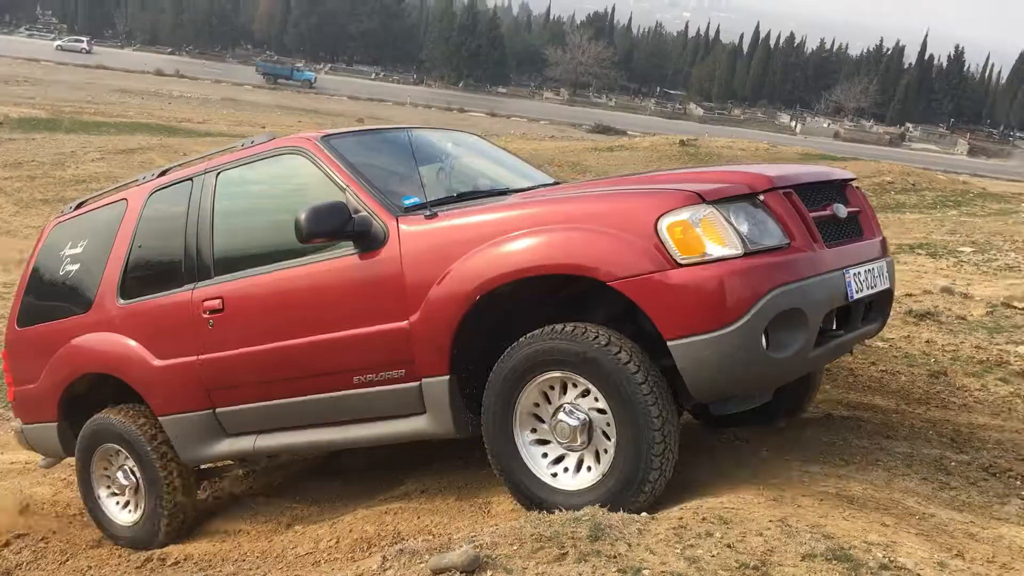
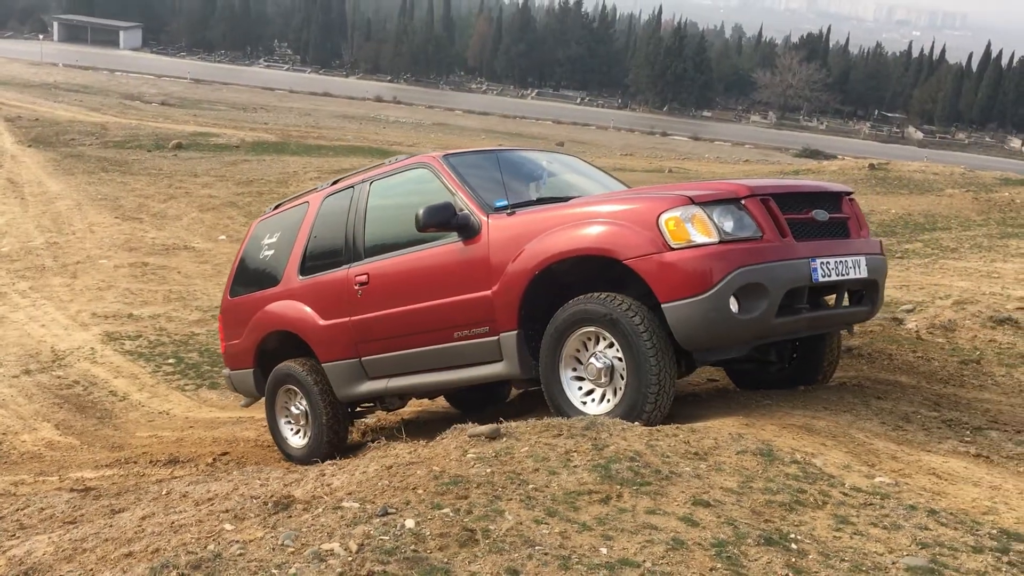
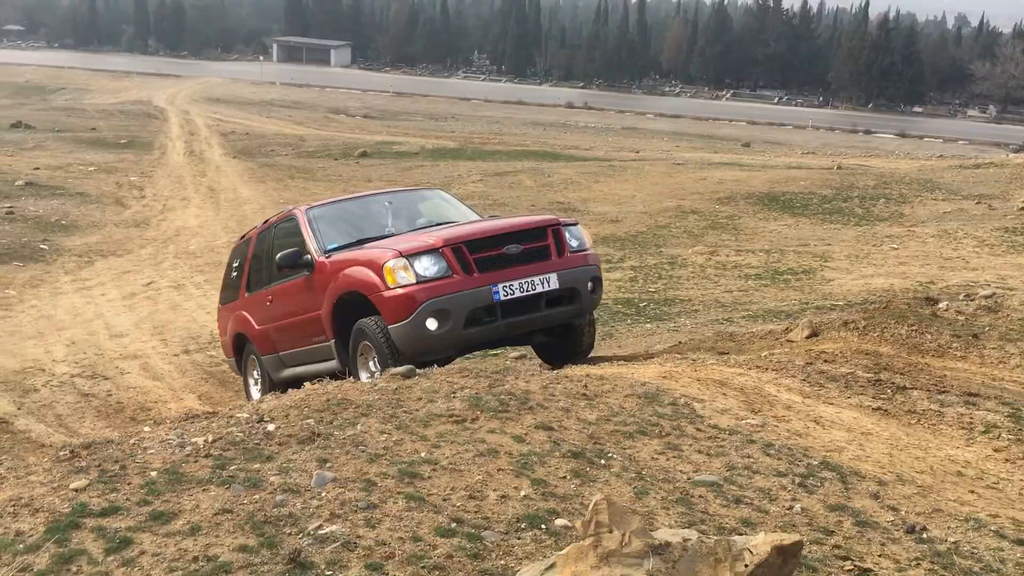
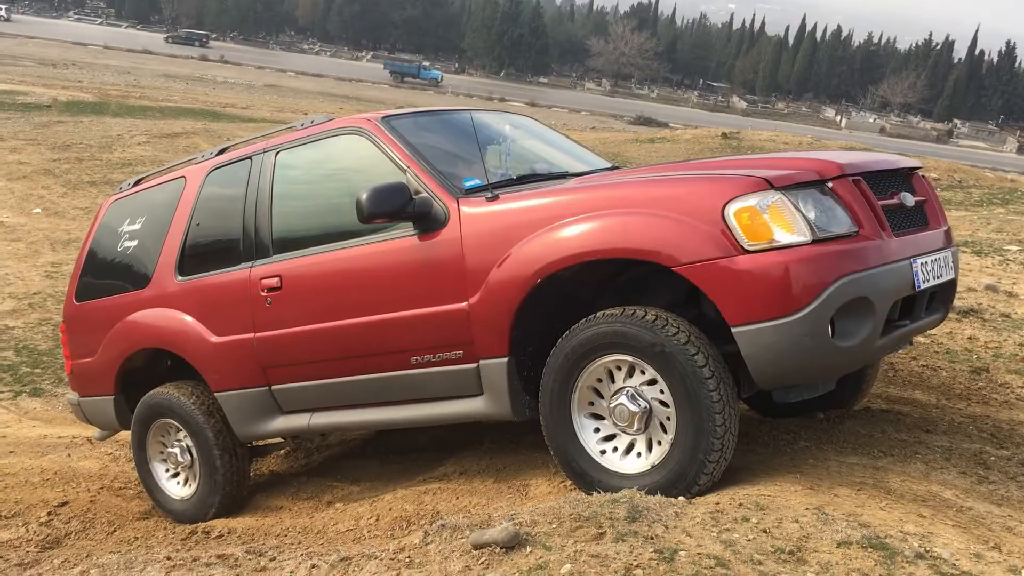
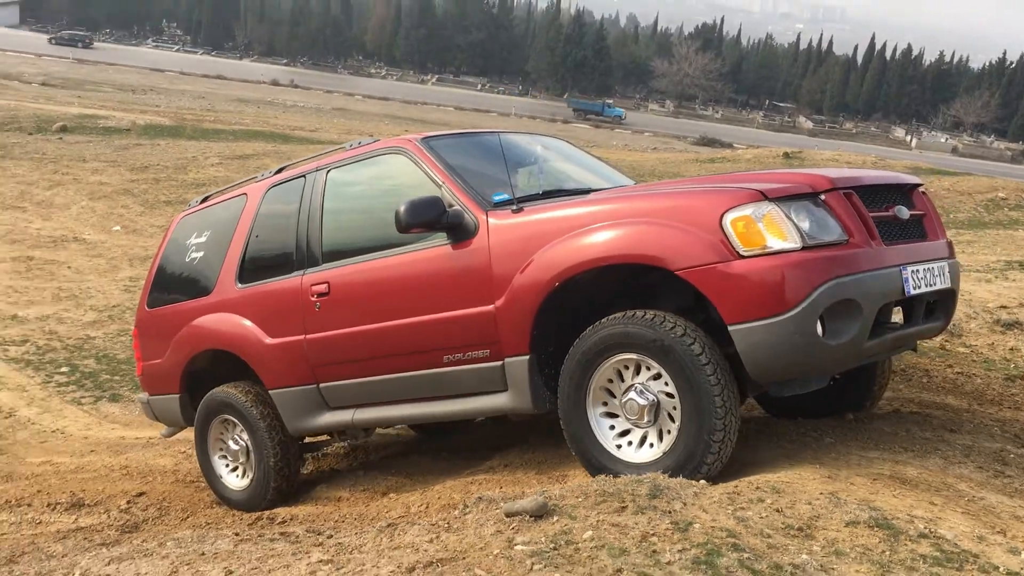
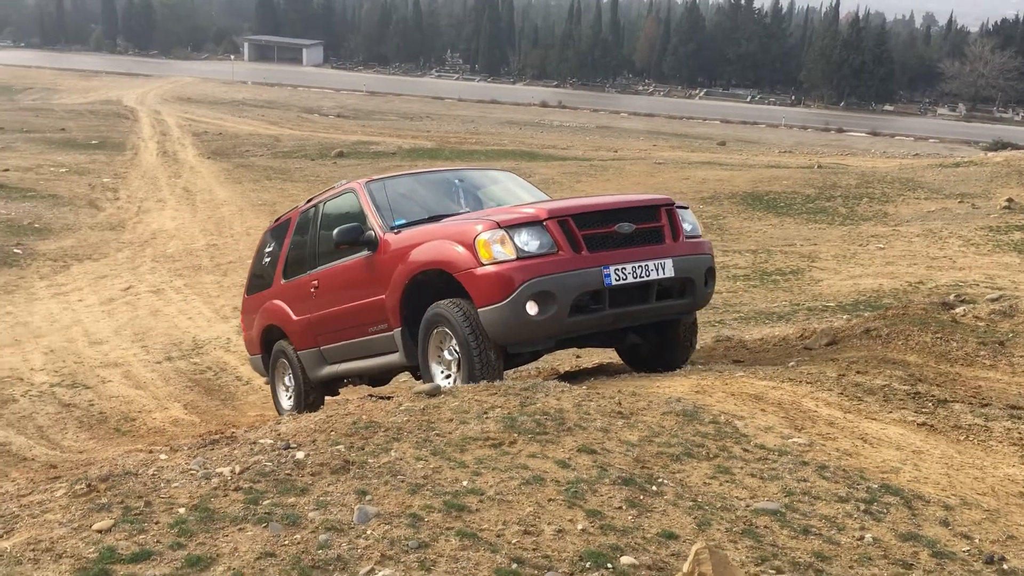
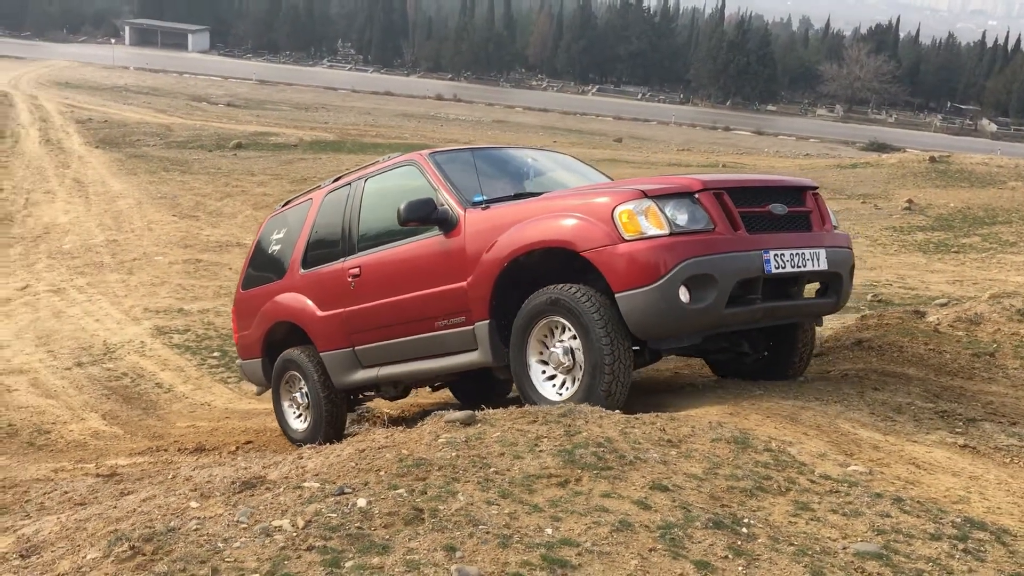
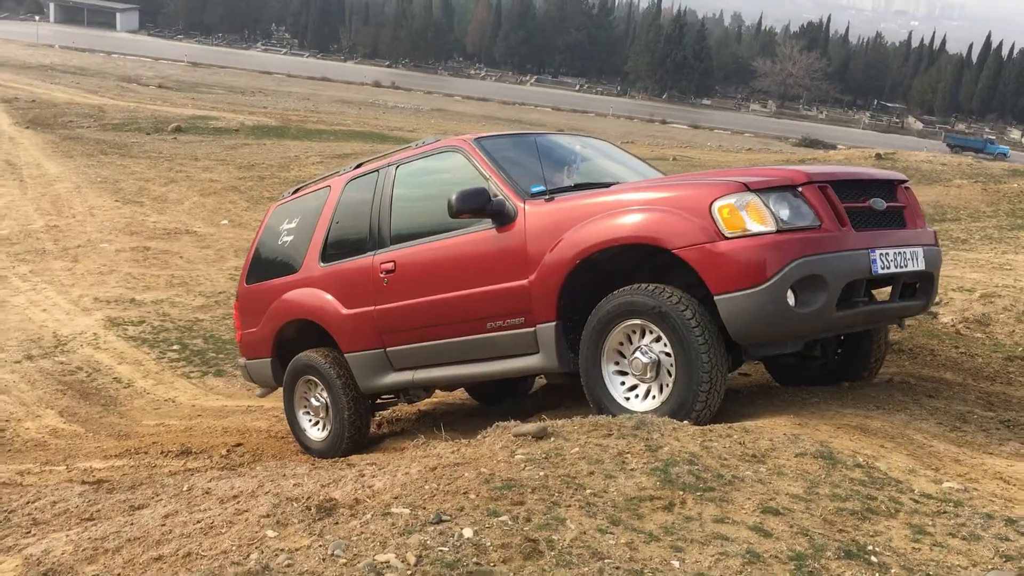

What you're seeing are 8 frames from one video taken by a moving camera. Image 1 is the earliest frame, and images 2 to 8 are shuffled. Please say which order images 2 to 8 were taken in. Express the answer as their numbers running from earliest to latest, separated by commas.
4, 5, 8, 2, 7, 6, 3
